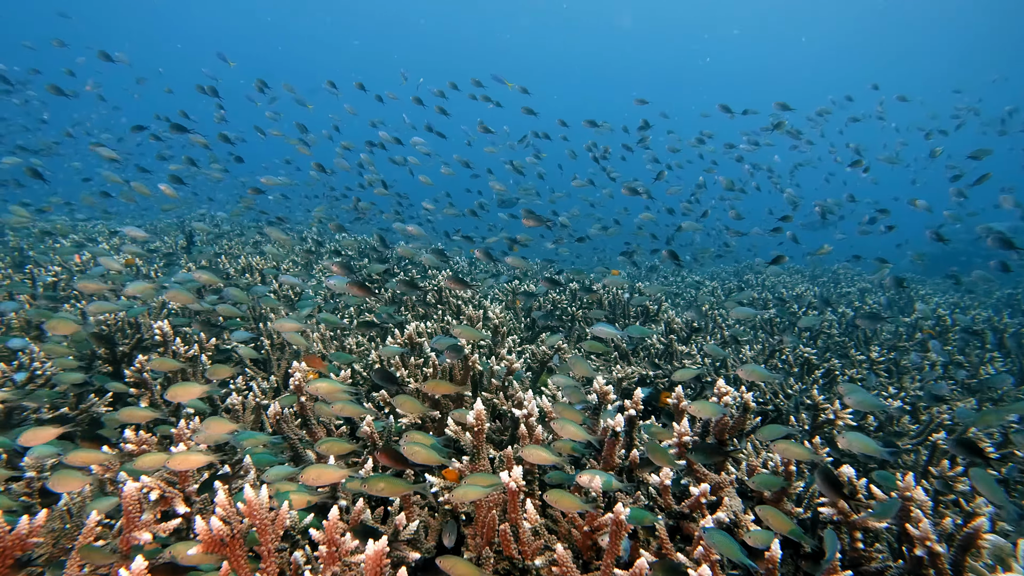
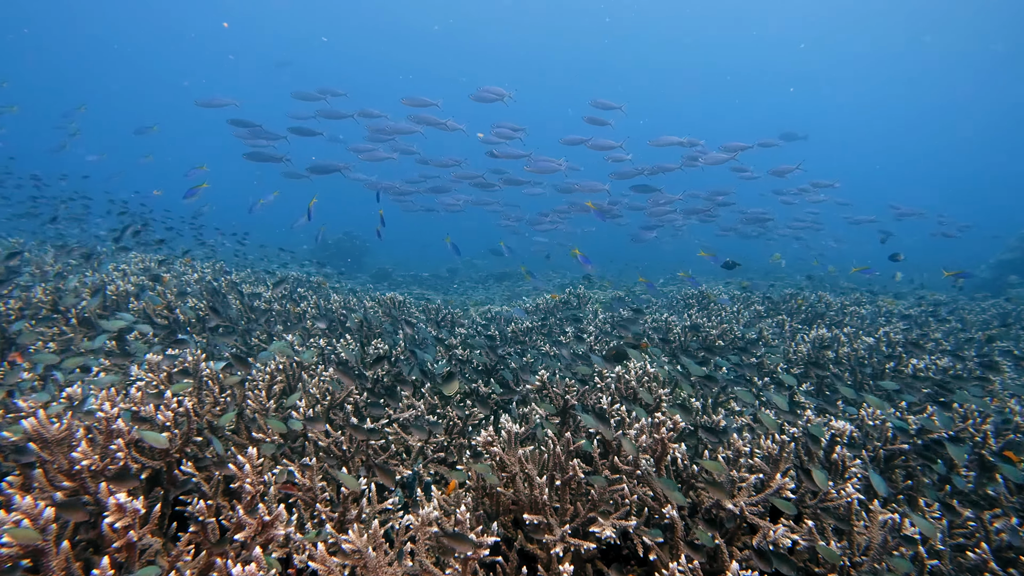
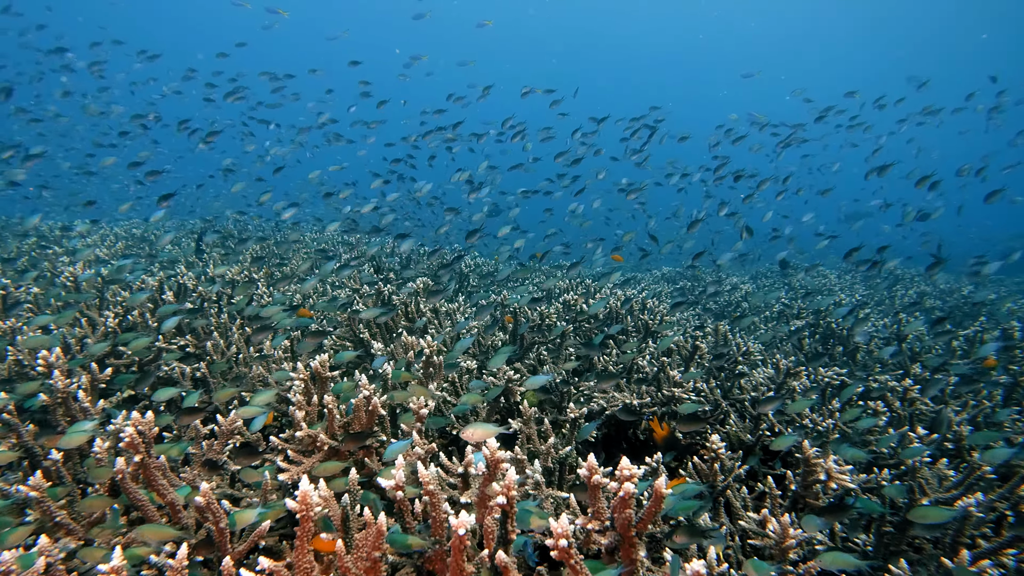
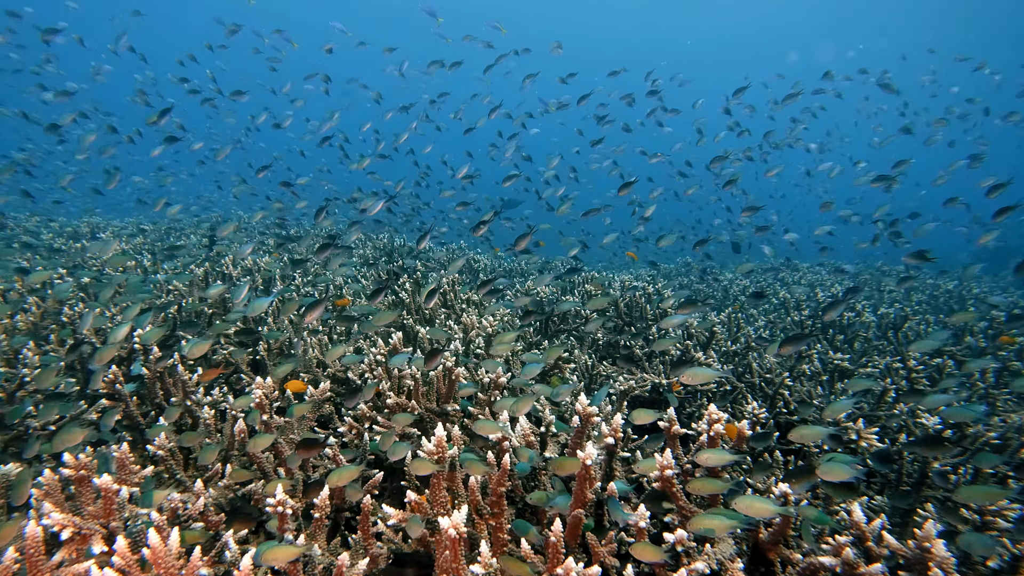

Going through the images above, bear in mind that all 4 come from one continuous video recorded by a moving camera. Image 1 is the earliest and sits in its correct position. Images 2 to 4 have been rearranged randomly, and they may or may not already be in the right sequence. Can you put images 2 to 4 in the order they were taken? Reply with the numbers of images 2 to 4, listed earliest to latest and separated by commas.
4, 3, 2
